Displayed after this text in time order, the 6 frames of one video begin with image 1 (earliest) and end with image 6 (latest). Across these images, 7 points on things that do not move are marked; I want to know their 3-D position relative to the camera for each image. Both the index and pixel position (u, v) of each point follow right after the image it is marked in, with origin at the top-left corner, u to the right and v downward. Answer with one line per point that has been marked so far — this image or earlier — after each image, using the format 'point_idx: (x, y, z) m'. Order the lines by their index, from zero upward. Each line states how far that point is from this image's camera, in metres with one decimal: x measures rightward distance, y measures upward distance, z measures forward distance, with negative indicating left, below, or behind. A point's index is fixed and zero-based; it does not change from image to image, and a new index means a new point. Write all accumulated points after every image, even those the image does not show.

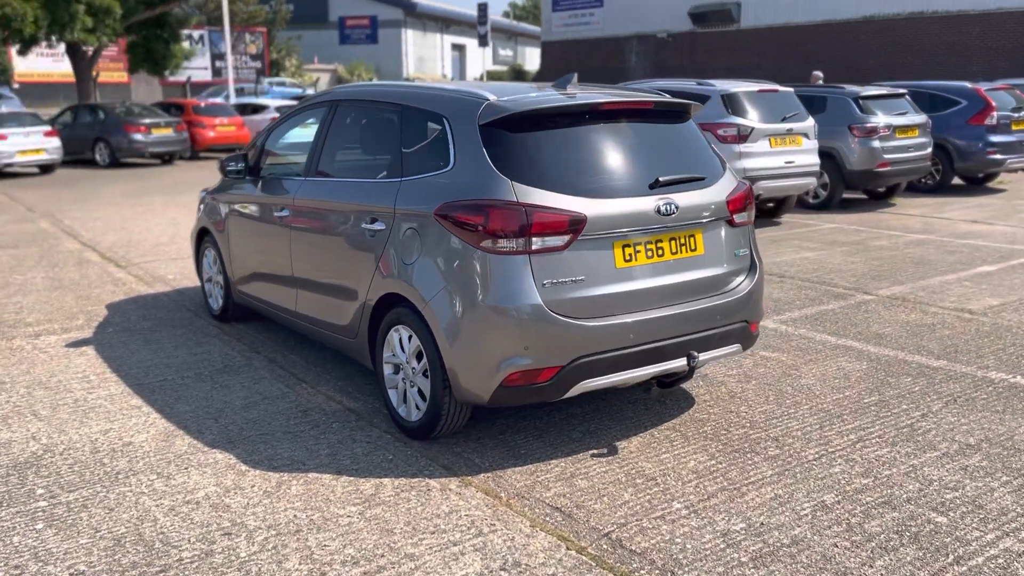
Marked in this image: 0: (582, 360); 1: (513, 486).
0: (+0.3, -0.3, +4.0) m
1: (0.0, -0.9, +3.9) m
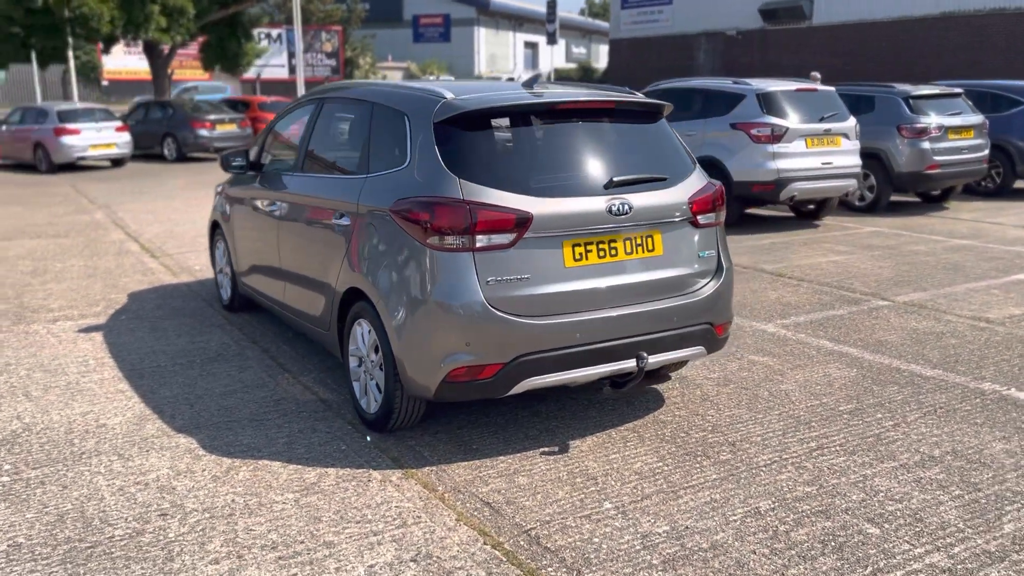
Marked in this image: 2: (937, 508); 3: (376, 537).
0: (+0.1, -0.3, +4.1) m
1: (-0.3, -0.9, +4.0) m
2: (+1.8, -0.9, +3.7) m
3: (-0.5, -1.0, +3.4) m
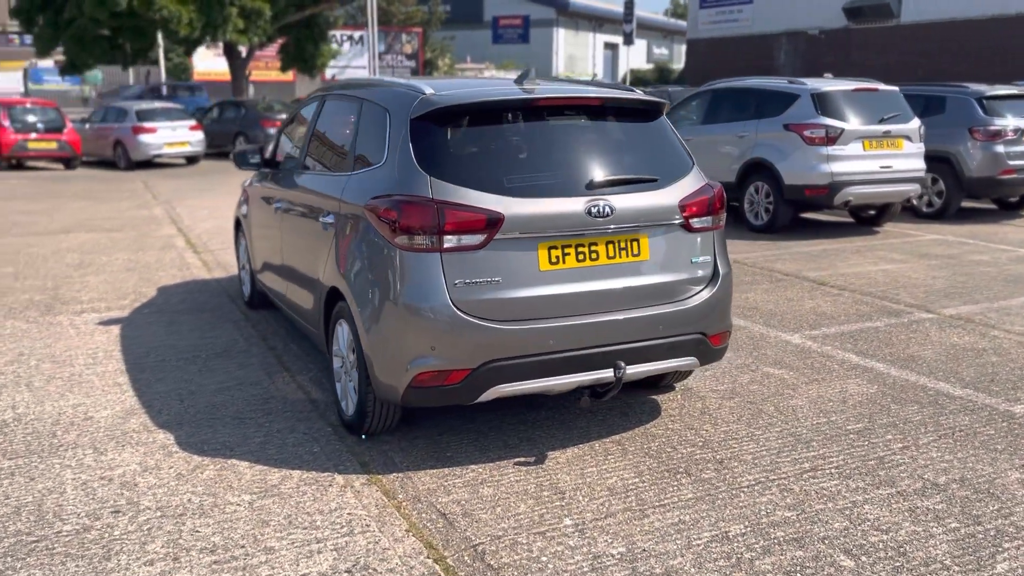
0: (-0.1, -0.3, +3.9) m
1: (-0.4, -0.9, +3.8) m
2: (+1.6, -1.0, +3.4) m
3: (-0.7, -1.0, +3.3) m
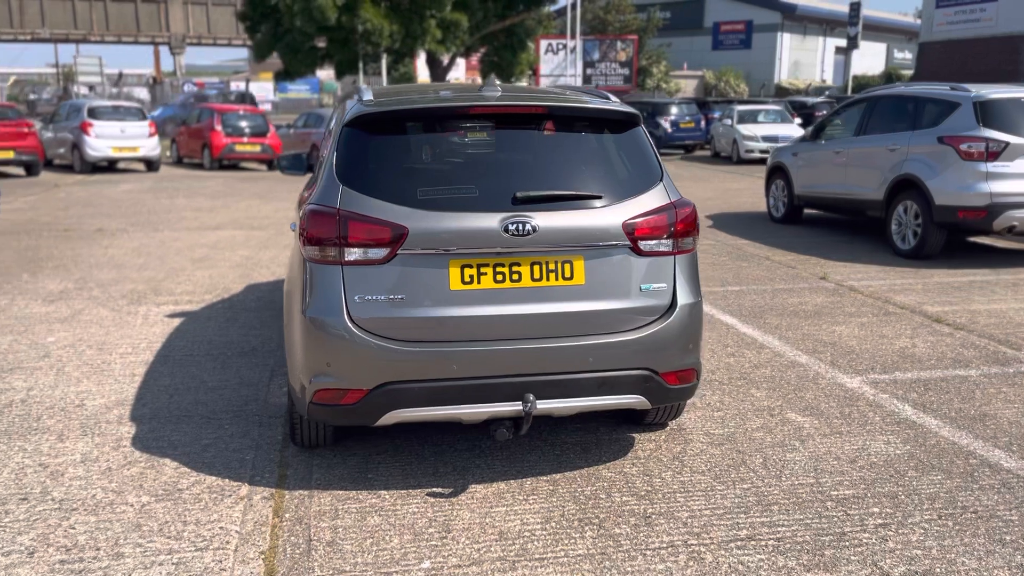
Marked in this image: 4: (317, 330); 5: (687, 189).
0: (-0.5, -0.4, +3.7) m
1: (-0.9, -0.9, +3.7) m
2: (+1.0, -1.1, +2.8) m
3: (-1.3, -1.0, +3.3) m
4: (-0.8, -0.2, +3.7) m
5: (+3.6, +2.0, +18.1) m
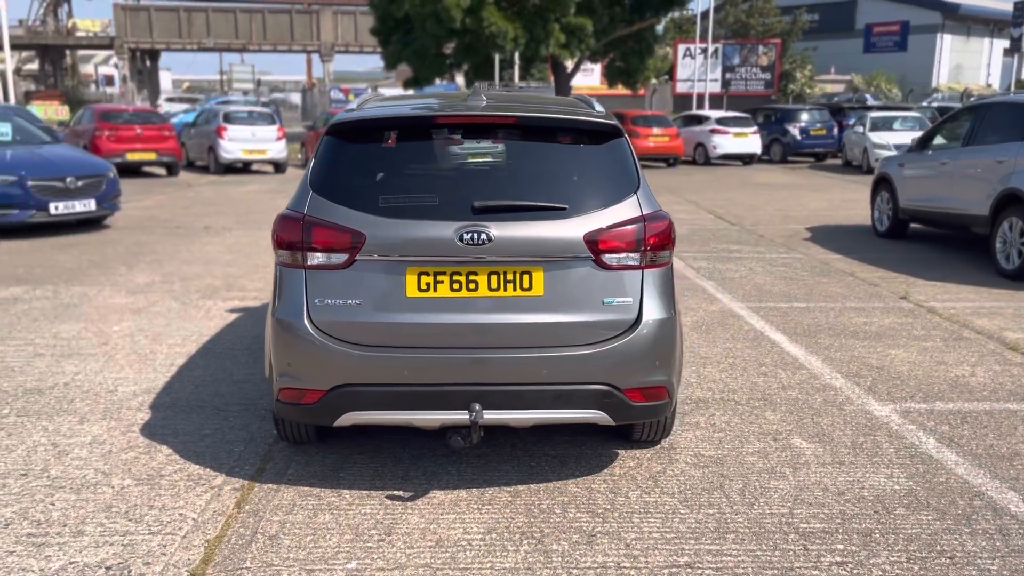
0: (-0.7, -0.4, +3.8) m
1: (-1.1, -0.9, +3.9) m
2: (+0.6, -1.2, +2.6) m
3: (-1.6, -1.0, +3.5) m
4: (-1.0, -0.2, +3.9) m
5: (+5.7, +1.8, +17.4) m
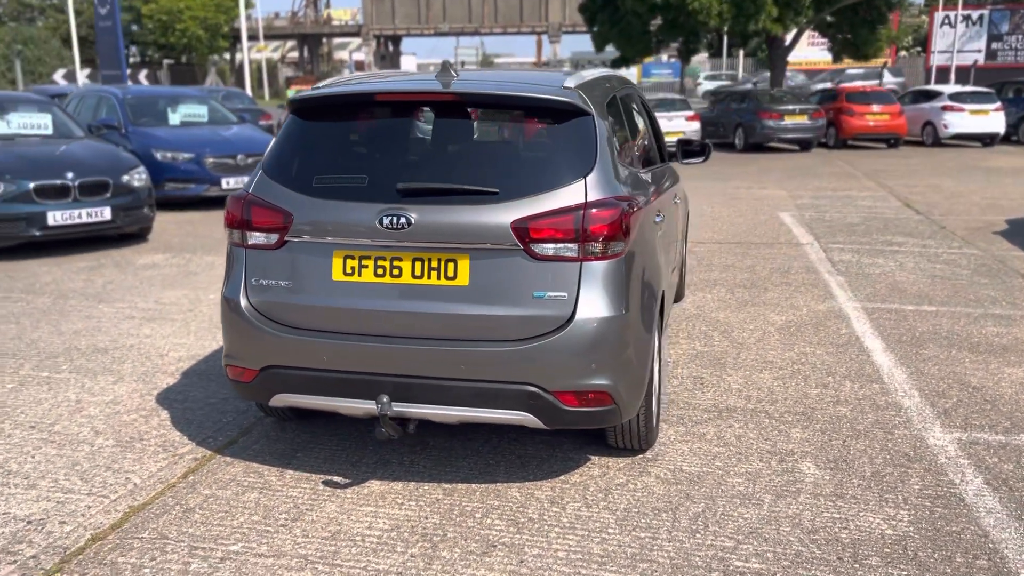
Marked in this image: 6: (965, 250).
0: (-1.0, -0.4, +3.8) m
1: (-1.4, -0.8, +4.0) m
2: (-0.1, -1.2, +2.4) m
3: (-1.9, -0.9, +3.8) m
4: (-1.3, -0.1, +3.9) m
5: (+8.9, +1.8, +15.2) m
6: (+4.8, +0.4, +9.4) m
